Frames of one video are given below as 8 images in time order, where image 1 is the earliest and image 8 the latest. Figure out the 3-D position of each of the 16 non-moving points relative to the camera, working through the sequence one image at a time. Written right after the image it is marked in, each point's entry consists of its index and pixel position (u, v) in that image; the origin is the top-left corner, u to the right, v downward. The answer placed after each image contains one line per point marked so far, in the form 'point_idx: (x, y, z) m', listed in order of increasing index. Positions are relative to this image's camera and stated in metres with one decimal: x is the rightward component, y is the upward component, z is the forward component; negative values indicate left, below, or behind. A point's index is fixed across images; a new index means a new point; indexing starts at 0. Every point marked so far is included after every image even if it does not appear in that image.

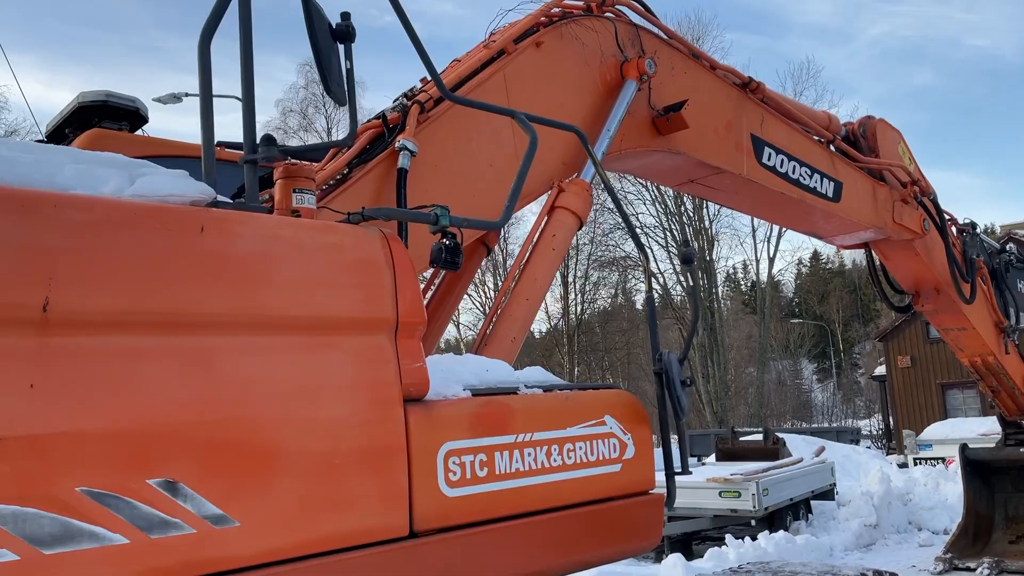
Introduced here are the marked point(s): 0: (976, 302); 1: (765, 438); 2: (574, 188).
0: (+3.5, -0.1, +6.3) m
1: (+3.7, -2.2, +12.1) m
2: (+0.2, +0.4, +3.3) m
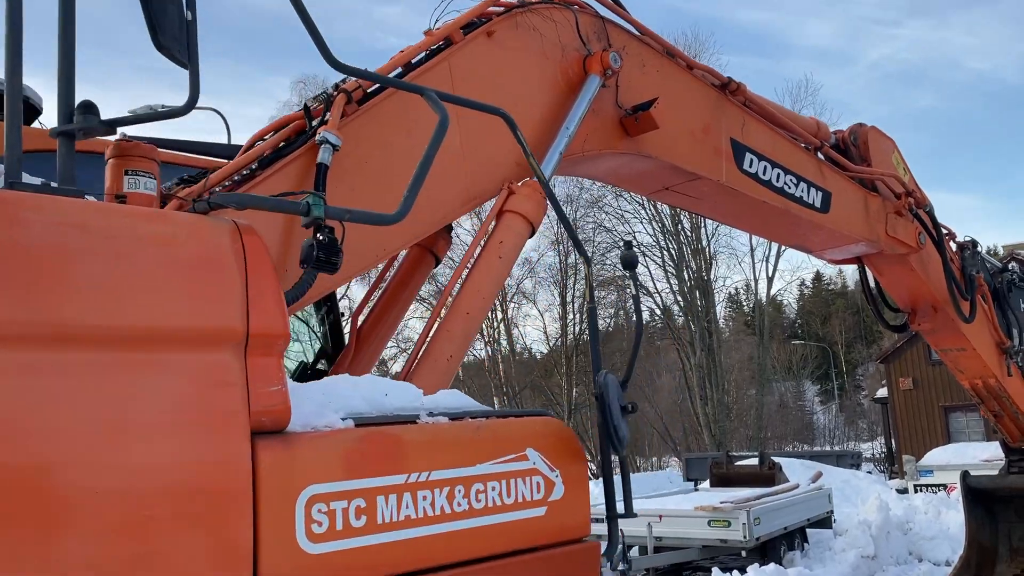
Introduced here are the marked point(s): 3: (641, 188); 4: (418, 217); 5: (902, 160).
0: (+3.3, -0.2, +5.9) m
1: (+3.5, -2.5, +11.7) m
2: (0.0, +0.4, +3.0) m
3: (+0.6, +0.5, +4.1) m
4: (-0.3, +0.2, +2.8) m
5: (+2.6, +0.9, +5.5) m
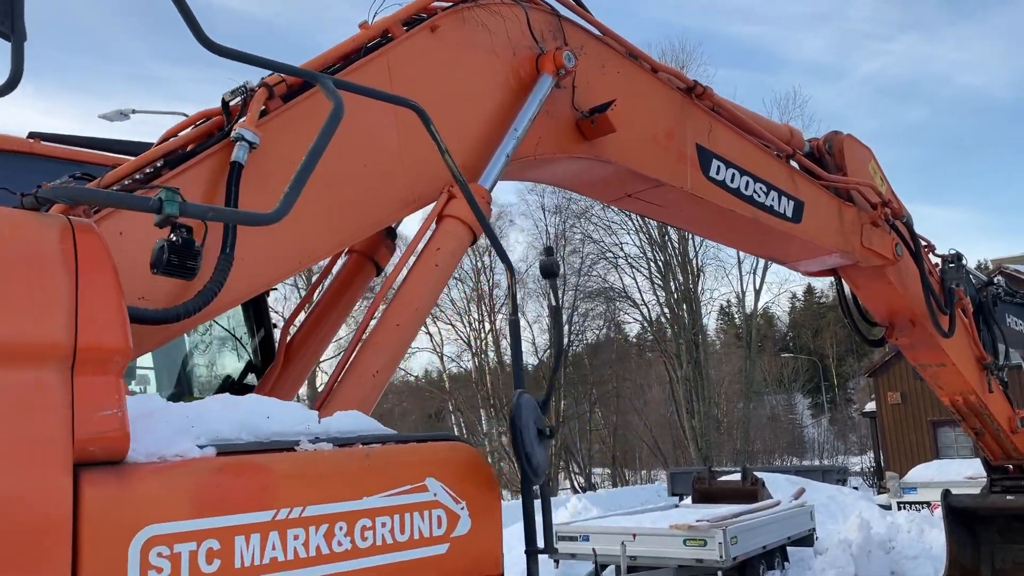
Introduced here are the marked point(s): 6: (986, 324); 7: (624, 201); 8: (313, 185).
0: (+3.1, -0.3, +5.8) m
1: (+3.2, -2.6, +11.5) m
2: (-0.2, +0.3, +2.8) m
3: (+0.4, +0.4, +3.9) m
4: (-0.5, +0.2, +2.7) m
5: (+2.4, +0.8, +5.4) m
6: (+4.7, -0.4, +8.1) m
7: (+0.5, +0.4, +4.0) m
8: (-0.6, +0.3, +2.6) m
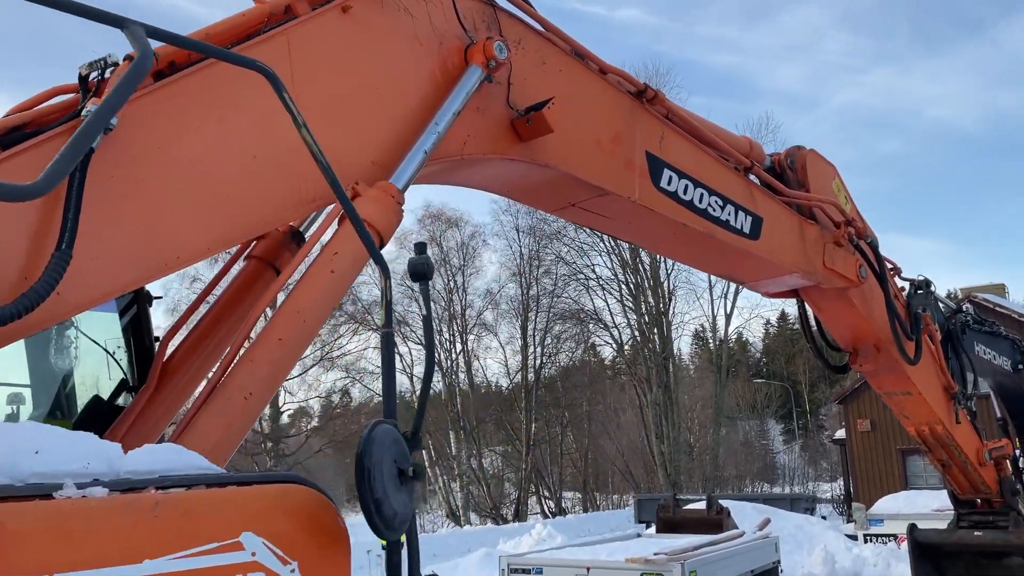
0: (+2.7, -0.5, +5.5) m
1: (+2.7, -3.0, +11.2) m
2: (-0.4, +0.3, +2.5) m
3: (+0.1, +0.4, +3.6) m
4: (-0.8, +0.2, +2.3) m
5: (+2.1, +0.6, +5.1) m
6: (+4.2, -0.6, +7.8) m
7: (+0.2, +0.3, +3.7) m
8: (-0.9, +0.3, +2.2) m
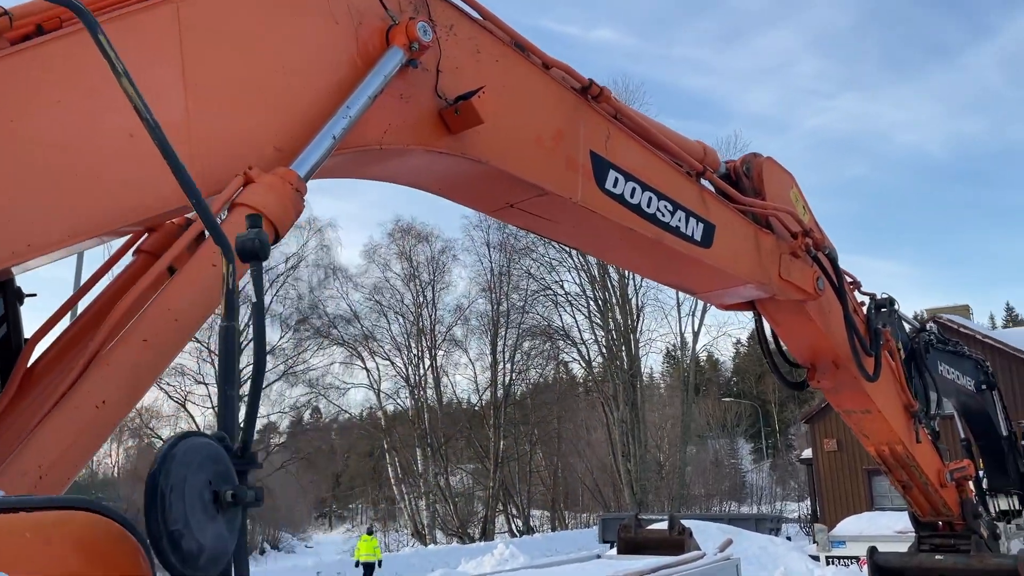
0: (+2.4, -0.6, +5.3) m
1: (+2.1, -3.2, +10.9) m
2: (-0.7, +0.3, +2.2) m
3: (-0.1, +0.3, +3.3) m
4: (-1.0, +0.2, +2.0) m
5: (+1.7, +0.5, +5.0) m
6: (+3.8, -0.8, +7.7) m
7: (0.0, +0.3, +3.4) m
8: (-1.1, +0.3, +2.0) m
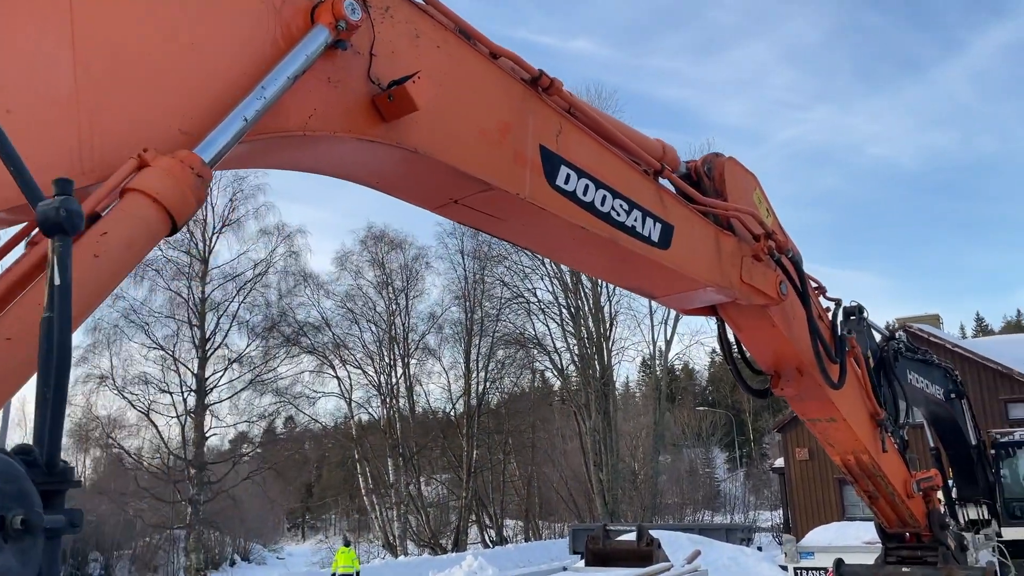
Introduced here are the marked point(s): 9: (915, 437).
0: (+2.1, -0.6, +5.2) m
1: (+1.7, -3.3, +10.8) m
2: (-0.8, +0.3, +2.0) m
3: (-0.3, +0.3, +3.2) m
4: (-1.2, +0.2, +1.8) m
5: (+1.5, +0.5, +4.8) m
6: (+3.5, -0.8, +7.6) m
7: (-0.2, +0.3, +3.2) m
8: (-1.3, +0.3, +1.7) m
9: (+8.0, -3.0, +16.3) m
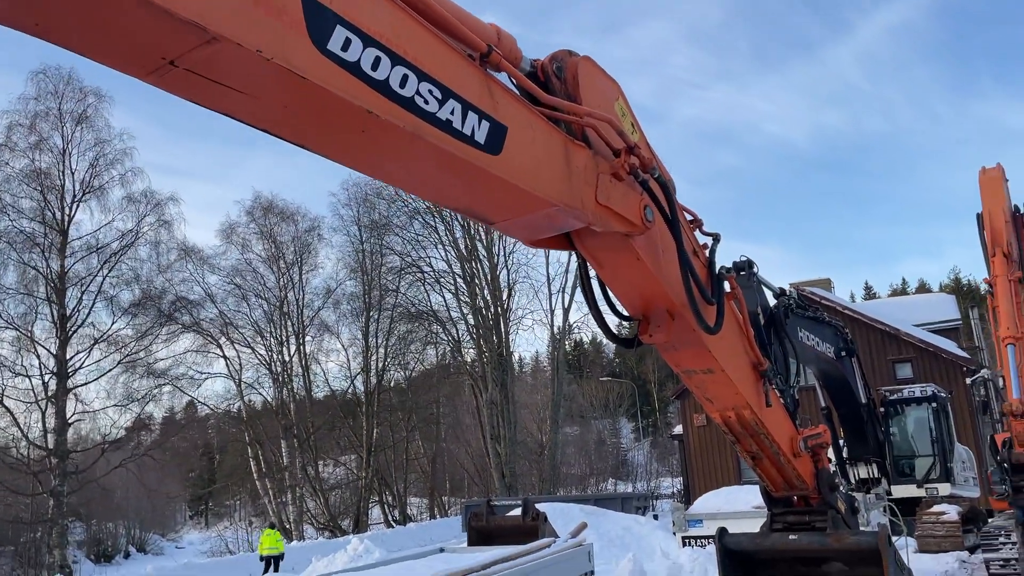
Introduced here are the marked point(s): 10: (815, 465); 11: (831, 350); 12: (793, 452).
0: (+1.2, -0.3, +4.5) m
1: (+0.2, -2.7, +10.1) m
2: (-1.4, +0.5, +1.0) m
3: (-1.1, +0.6, +2.2) m
4: (-1.8, +0.5, +0.8) m
5: (+0.6, +0.9, +4.1) m
6: (+2.3, -0.4, +7.1) m
7: (-1.0, +0.6, +2.3) m
8: (-1.8, +0.6, +0.7) m
9: (+5.8, -2.2, +16.3) m
10: (+2.0, -1.2, +5.4) m
11: (+3.2, -0.6, +8.4) m
12: (+1.7, -1.0, +5.1) m
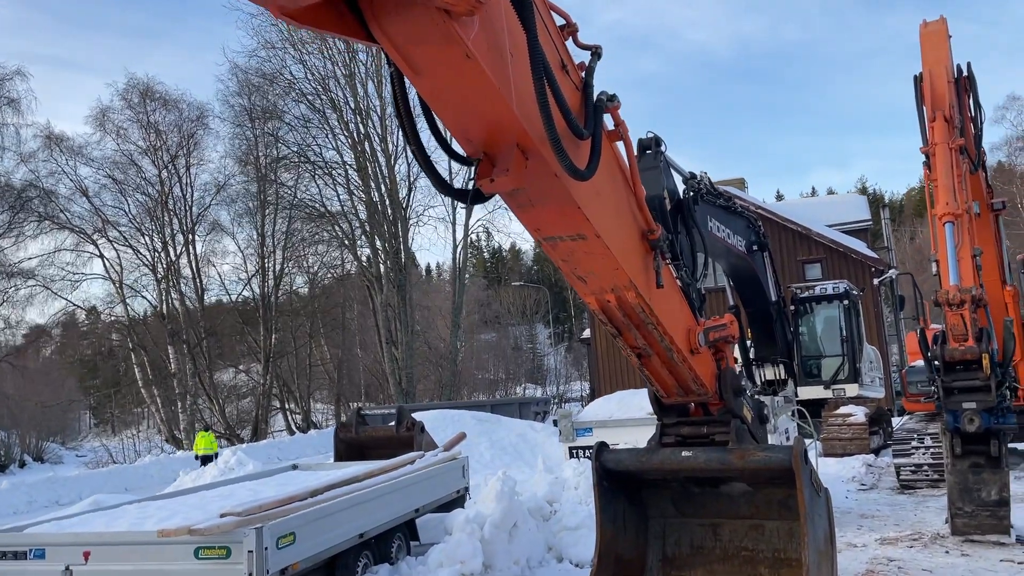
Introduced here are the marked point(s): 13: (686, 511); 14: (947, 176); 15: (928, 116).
0: (+0.4, +0.4, +3.3) m
1: (-1.2, -1.4, +8.9) m
2: (-1.9, +0.8, -0.5) m
3: (-1.6, +1.0, +0.7) m
4: (-2.2, +0.7, -0.8) m
5: (-0.2, +1.5, +2.6) m
6: (+1.2, +0.6, +5.9) m
7: (-1.5, +1.0, +0.8) m
8: (-2.2, +0.8, -0.9) m
9: (+3.8, -0.2, +15.6) m
10: (+1.1, -0.4, +4.3) m
11: (+2.0, +0.5, +7.3) m
12: (+0.9, -0.3, +4.0) m
13: (+0.9, -1.2, +4.3) m
14: (+3.0, +0.8, +5.6) m
15: (+3.0, +1.3, +6.0) m
